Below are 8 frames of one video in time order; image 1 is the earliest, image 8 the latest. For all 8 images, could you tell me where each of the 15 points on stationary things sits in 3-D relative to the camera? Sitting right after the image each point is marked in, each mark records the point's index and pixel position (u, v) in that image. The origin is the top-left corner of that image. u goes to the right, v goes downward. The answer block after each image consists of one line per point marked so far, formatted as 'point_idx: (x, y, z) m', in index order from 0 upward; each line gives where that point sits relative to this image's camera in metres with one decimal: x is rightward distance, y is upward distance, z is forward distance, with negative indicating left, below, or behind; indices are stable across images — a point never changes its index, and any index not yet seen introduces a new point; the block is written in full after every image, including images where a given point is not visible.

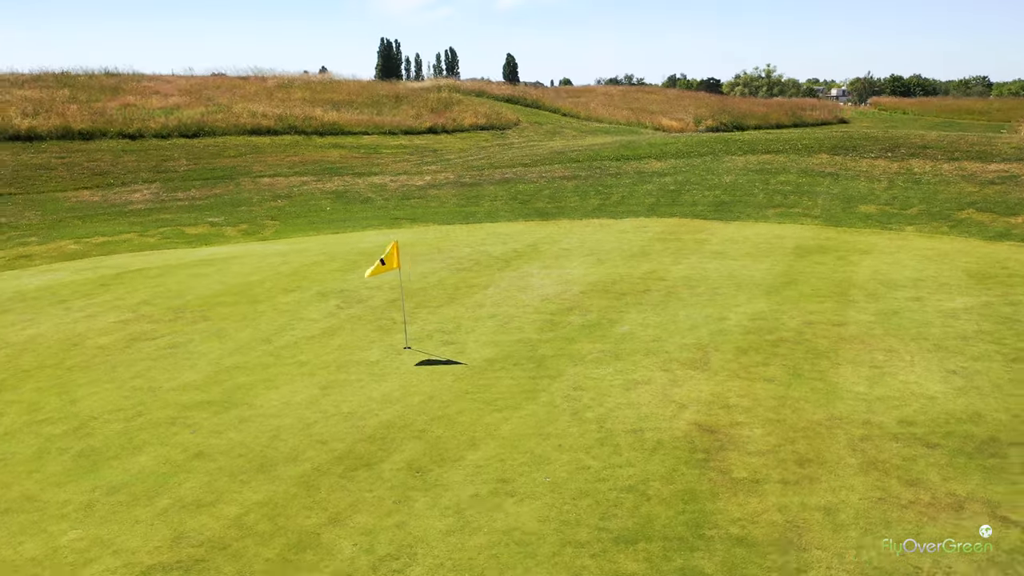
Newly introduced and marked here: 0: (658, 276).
0: (+2.6, +0.2, +15.1) m
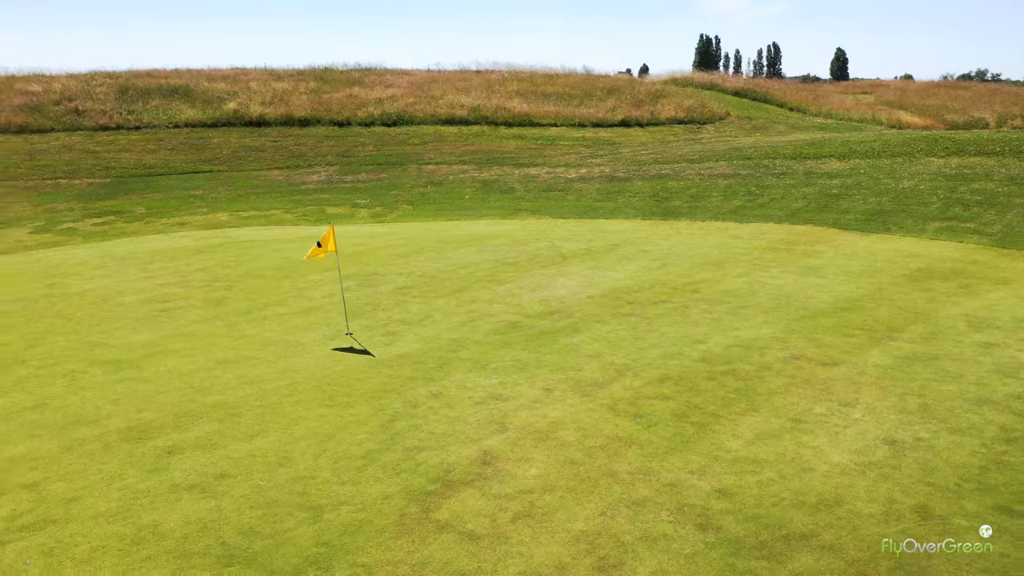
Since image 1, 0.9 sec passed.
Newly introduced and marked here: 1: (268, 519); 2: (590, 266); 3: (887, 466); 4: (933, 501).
0: (+2.9, 0.0, +13.2) m
1: (-1.9, -1.8, +6.3) m
2: (+1.4, +0.4, +15.0) m
3: (+3.1, -1.5, +6.8) m
4: (+3.2, -1.6, +6.2) m
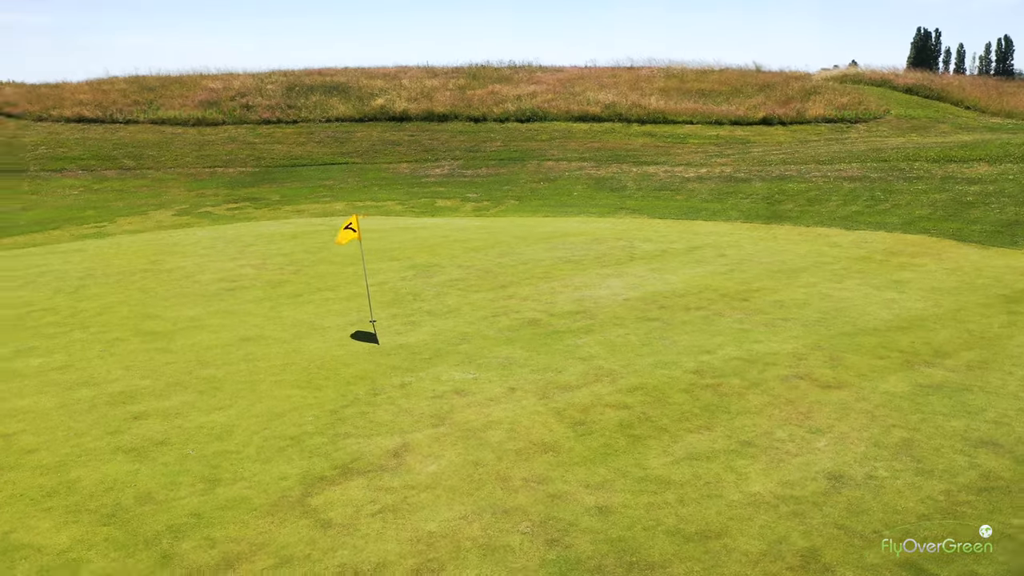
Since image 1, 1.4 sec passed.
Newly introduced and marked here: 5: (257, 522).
0: (+3.5, -0.1, +12.3) m
1: (-2.8, -1.6, +6.7) m
2: (+2.4, +0.4, +14.4) m
3: (+2.1, -1.6, +6.0) m
4: (+2.1, -1.7, +5.4) m
5: (-1.9, -1.7, +6.0) m
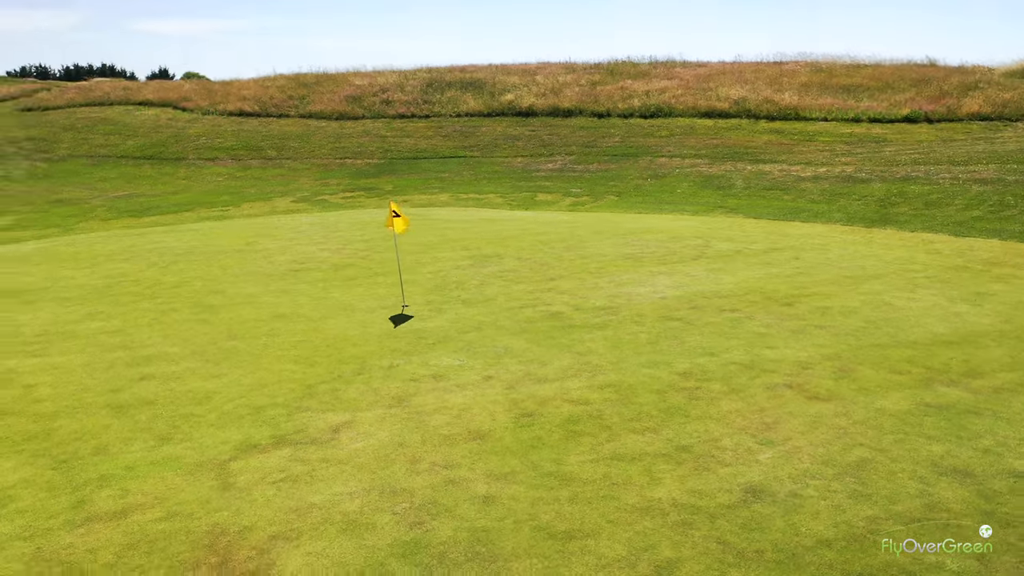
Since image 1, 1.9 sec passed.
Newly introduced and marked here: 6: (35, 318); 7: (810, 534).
0: (+3.9, -0.2, +11.5) m
1: (-3.5, -1.4, +7.3) m
2: (+3.3, +0.3, +13.8) m
3: (+1.3, -1.6, +5.6) m
4: (+1.1, -1.7, +5.1) m
5: (-2.7, -1.5, +6.4) m
6: (-6.7, -0.4, +11.6) m
7: (+2.0, -1.6, +5.4) m
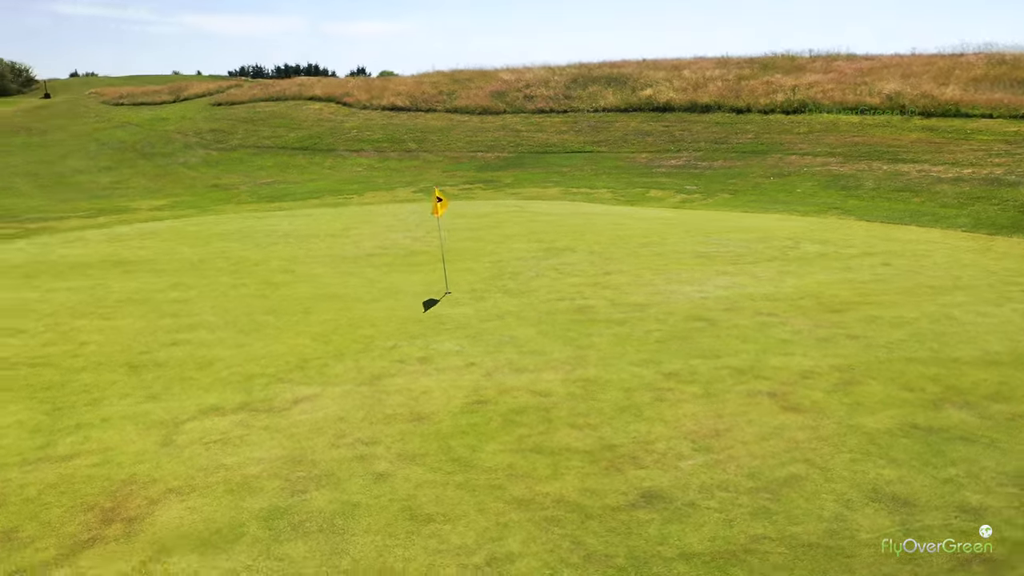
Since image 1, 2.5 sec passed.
0: (+4.3, -0.2, +10.5) m
1: (-3.9, -1.0, +8.0) m
2: (+4.2, +0.3, +12.9) m
3: (+0.4, -1.5, +5.4) m
4: (+0.1, -1.6, +4.9) m
5: (-3.3, -1.2, +7.0) m
6: (-6.1, 0.0, +13.0) m
7: (+1.0, -1.6, +5.0) m
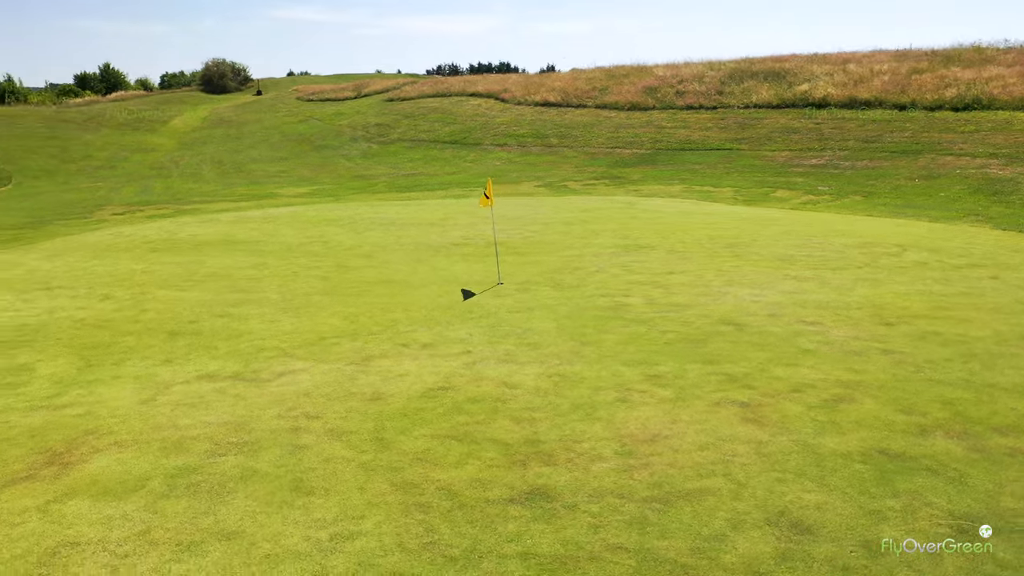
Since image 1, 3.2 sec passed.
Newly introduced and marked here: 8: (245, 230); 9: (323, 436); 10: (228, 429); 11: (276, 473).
0: (+4.6, -0.4, +9.5) m
1: (-4.0, -0.7, +8.8) m
2: (+5.0, +0.2, +11.8) m
3: (-0.4, -1.4, +5.3) m
4: (-0.8, -1.5, +4.9) m
5: (-3.6, -1.0, +7.7) m
6: (-5.0, +0.4, +14.1) m
7: (+0.1, -1.5, +4.8) m
8: (-5.8, +1.3, +17.8) m
9: (-1.5, -1.2, +6.4) m
10: (-2.3, -1.1, +6.6) m
11: (-1.6, -1.3, +5.8) m
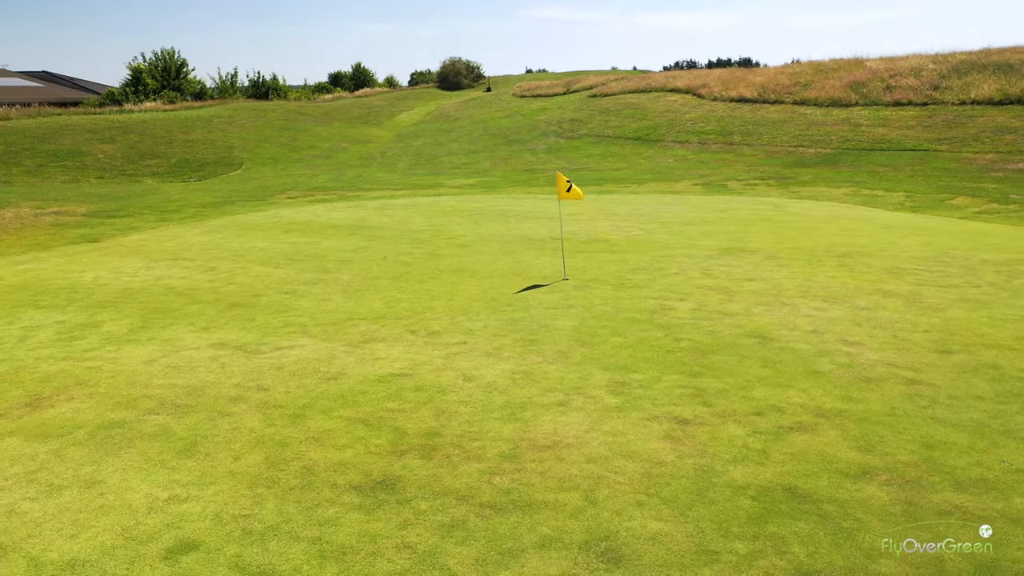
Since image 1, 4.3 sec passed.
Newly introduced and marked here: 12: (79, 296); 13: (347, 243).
0: (+4.6, -0.6, +8.1) m
1: (-3.9, -0.4, +9.7) m
2: (+5.7, -0.1, +10.2) m
3: (-1.4, -1.3, +5.4) m
4: (-1.9, -1.4, +5.1) m
5: (-3.8, -0.6, +8.6) m
6: (-3.3, +0.8, +15.1) m
7: (-1.1, -1.4, +4.8) m
8: (-3.0, +1.7, +18.9) m
9: (-2.1, -1.0, +6.8) m
10: (-2.8, -0.9, +7.1) m
11: (-2.5, -1.1, +6.2) m
12: (-6.0, -0.1, +11.4) m
13: (-3.1, +0.8, +15.3) m
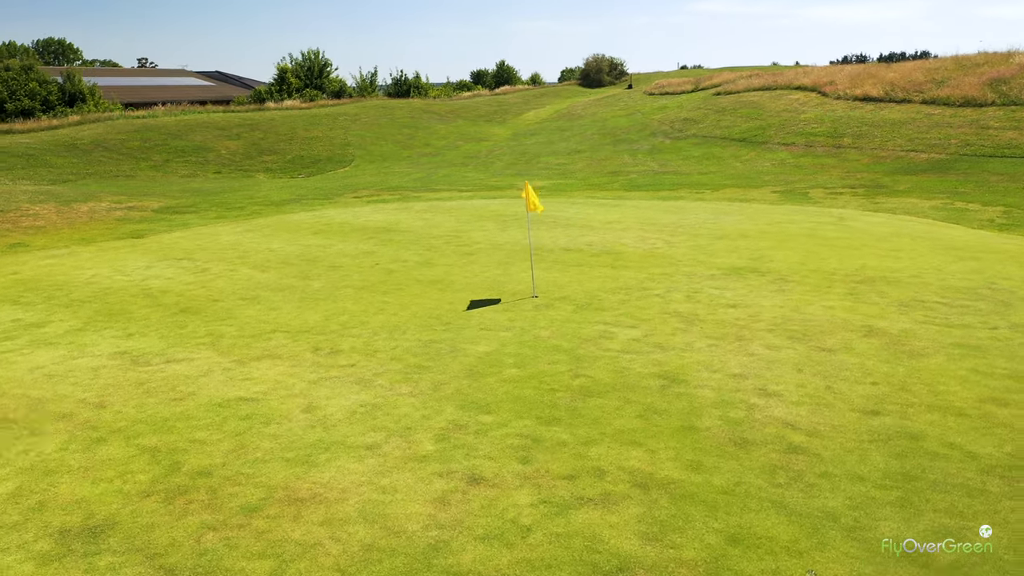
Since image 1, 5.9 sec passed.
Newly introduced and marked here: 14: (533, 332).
0: (+3.3, -1.0, +6.7) m
1: (-4.7, -0.5, +9.8) m
2: (+4.8, -0.6, +8.5) m
3: (-3.1, -1.4, +5.1) m
4: (-3.6, -1.5, +4.9) m
5: (-4.9, -0.7, +8.7) m
6: (-3.2, +0.7, +15.0) m
7: (-2.9, -1.6, +4.5) m
8: (-2.2, +1.6, +18.7) m
9: (-3.5, -1.1, +6.6) m
10: (-4.2, -1.0, +7.1) m
11: (-4.0, -1.2, +6.0) m
12: (-6.5, -0.1, +11.8) m
13: (-2.9, +0.8, +15.2) m
14: (+0.3, -0.5, +9.4) m
